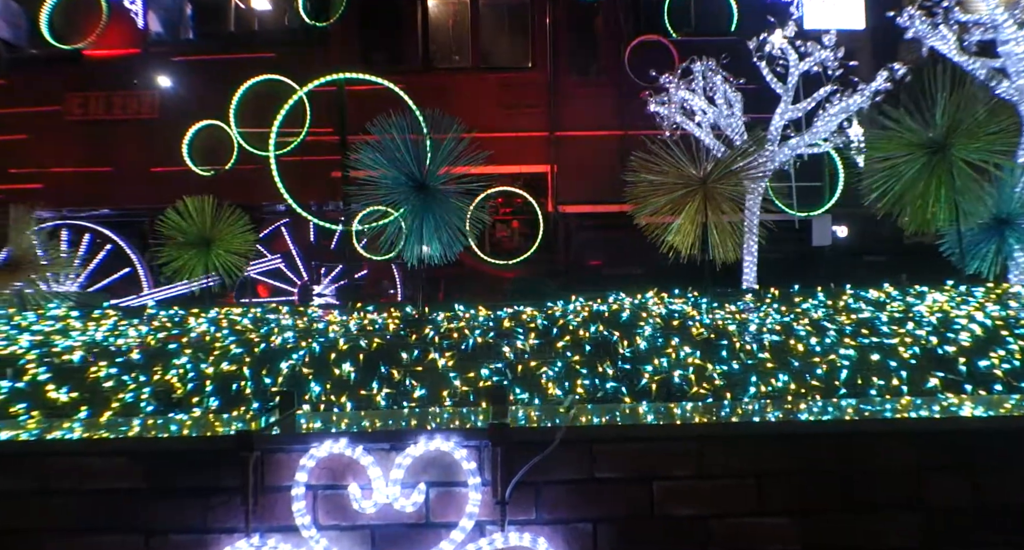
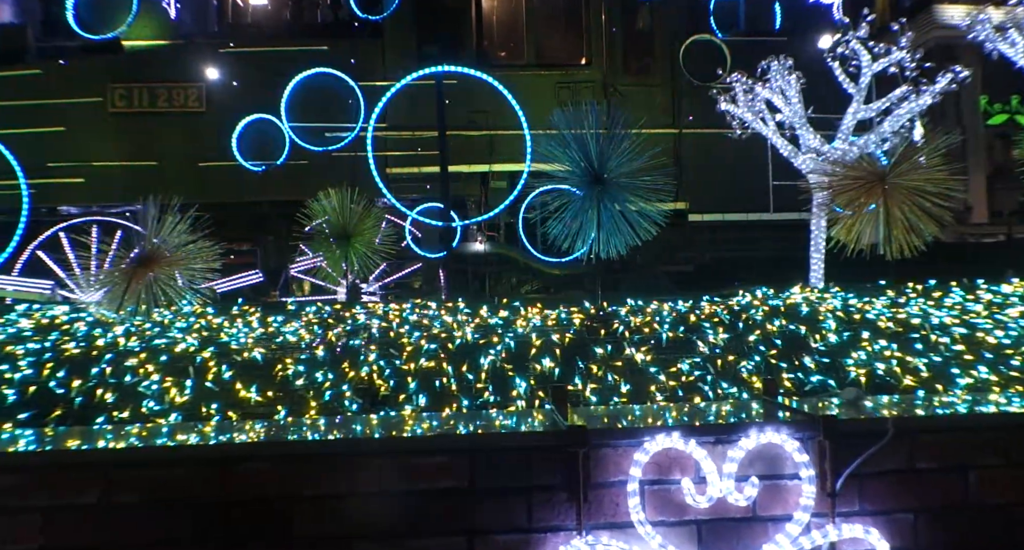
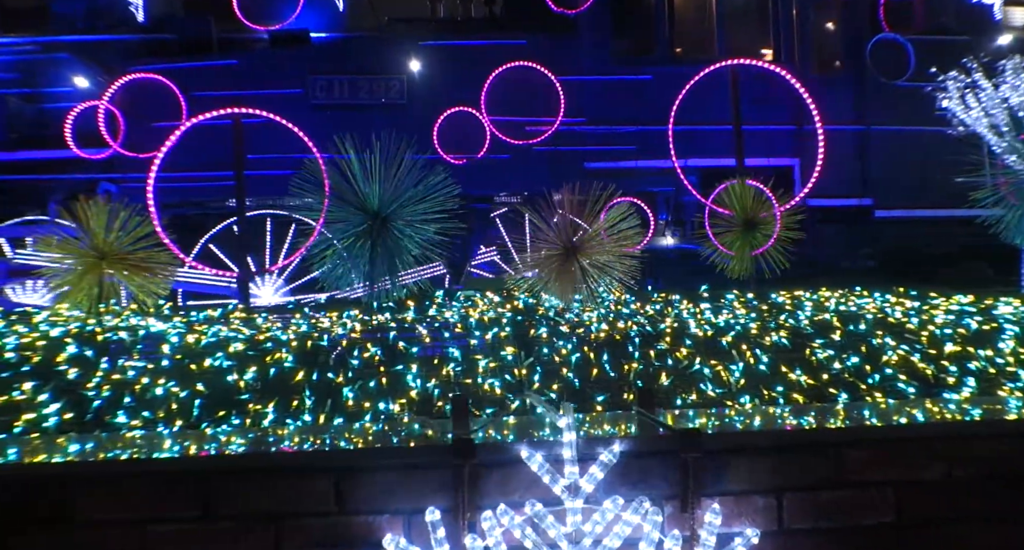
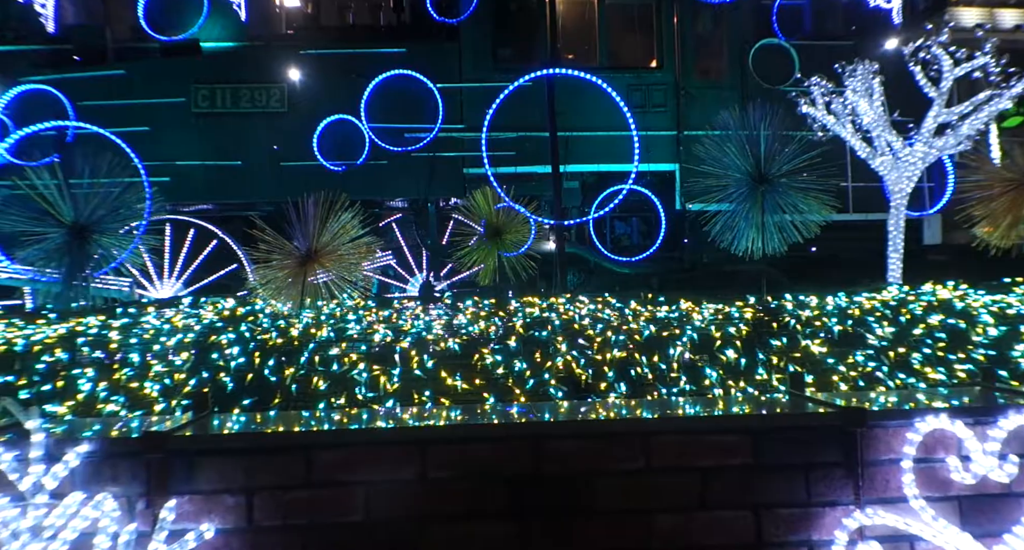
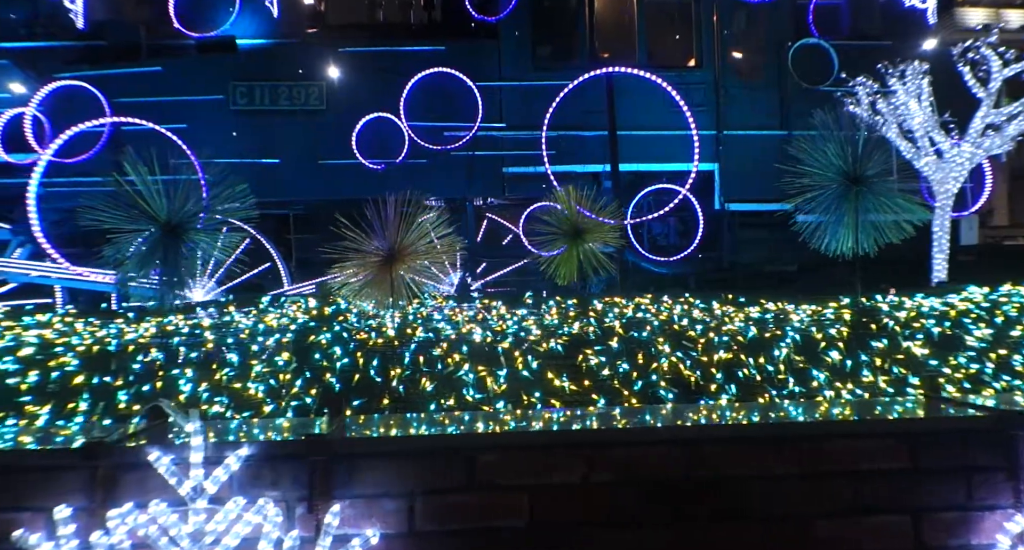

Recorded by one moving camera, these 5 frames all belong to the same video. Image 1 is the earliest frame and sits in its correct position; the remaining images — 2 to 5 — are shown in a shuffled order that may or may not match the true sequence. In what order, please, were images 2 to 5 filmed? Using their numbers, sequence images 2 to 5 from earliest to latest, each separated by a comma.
2, 4, 5, 3
